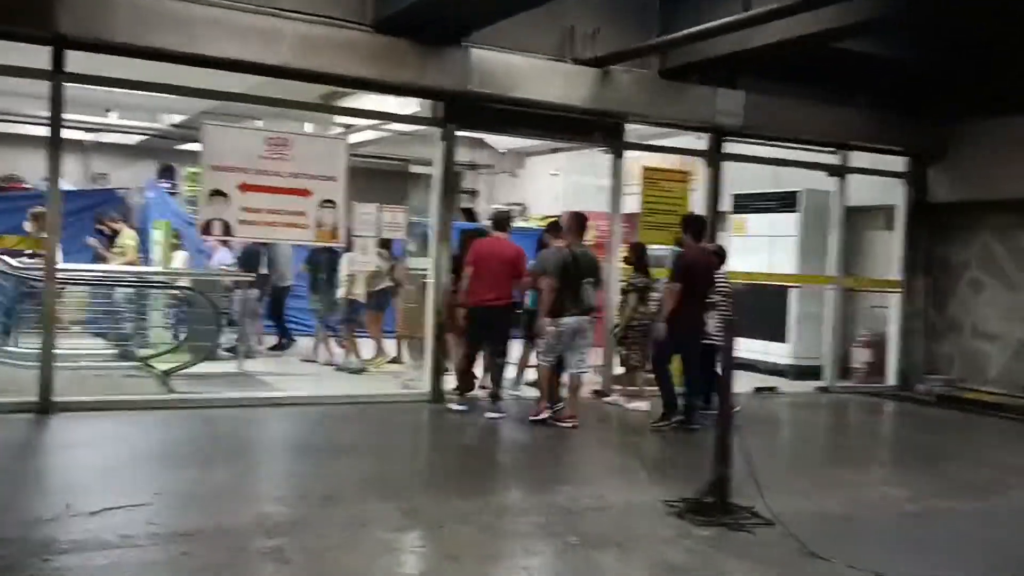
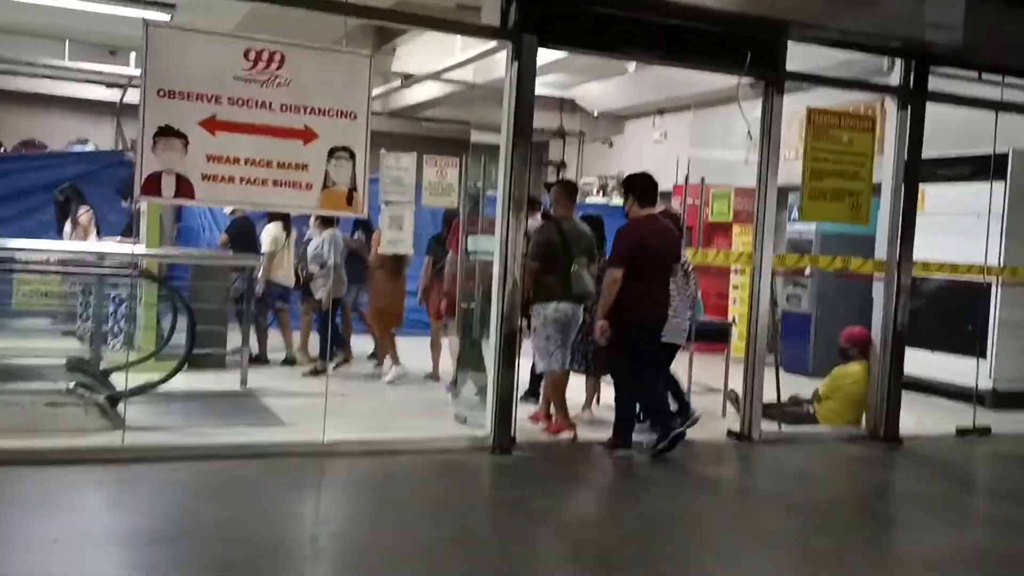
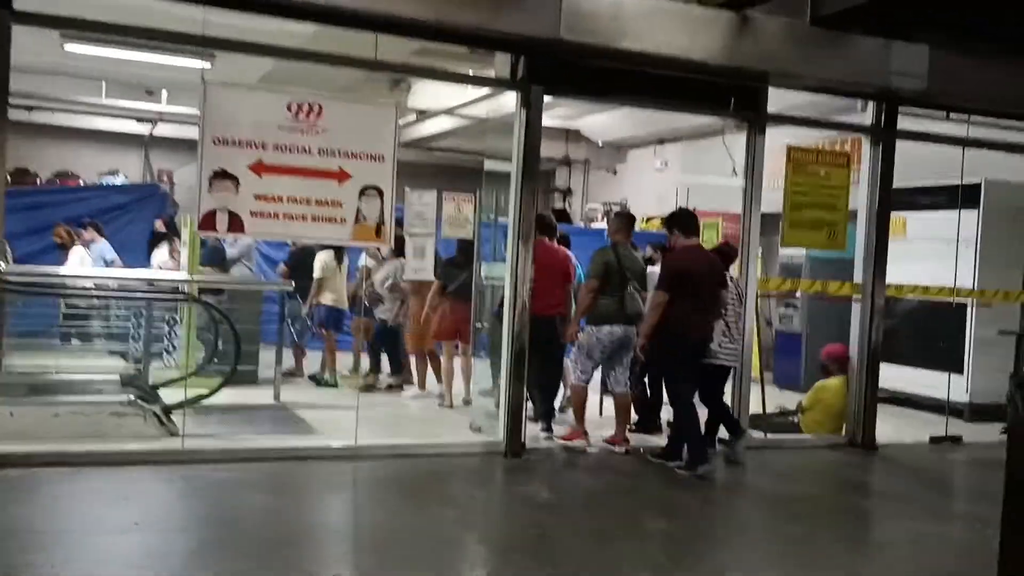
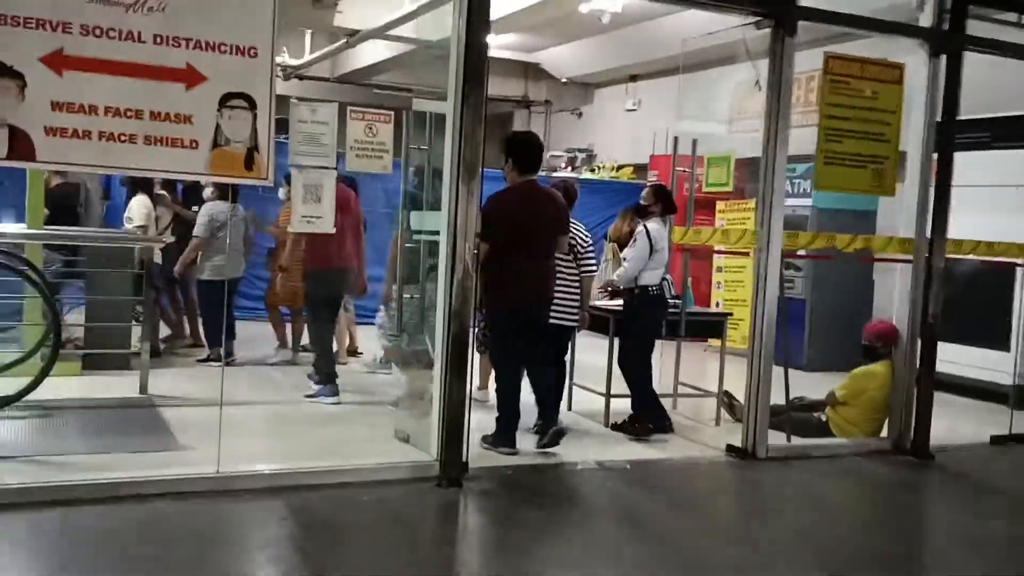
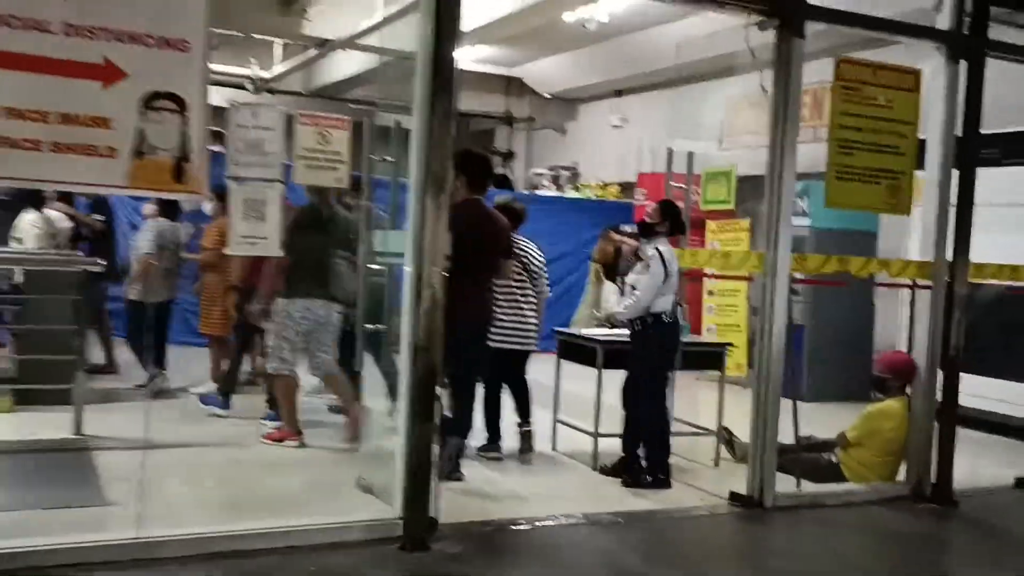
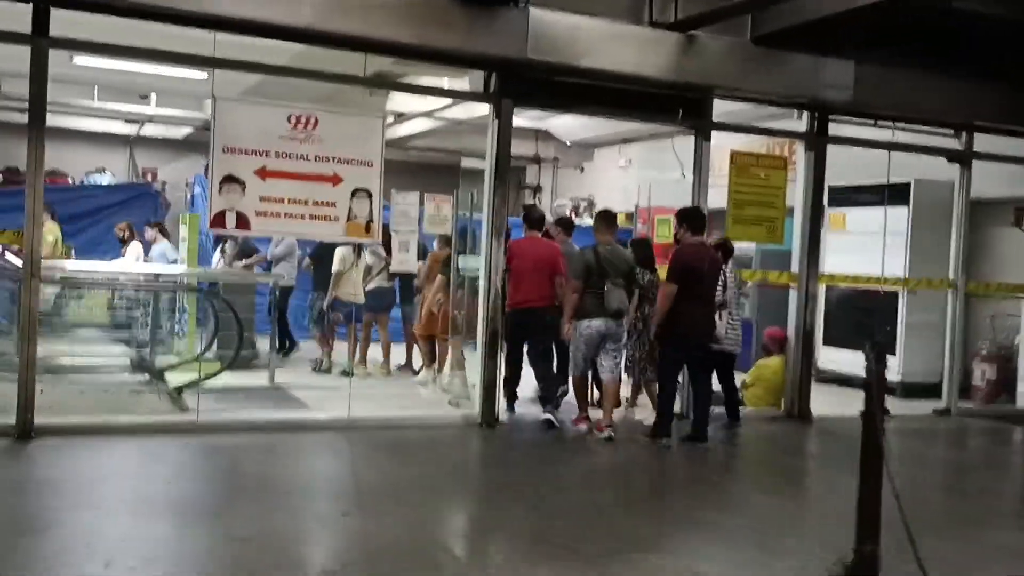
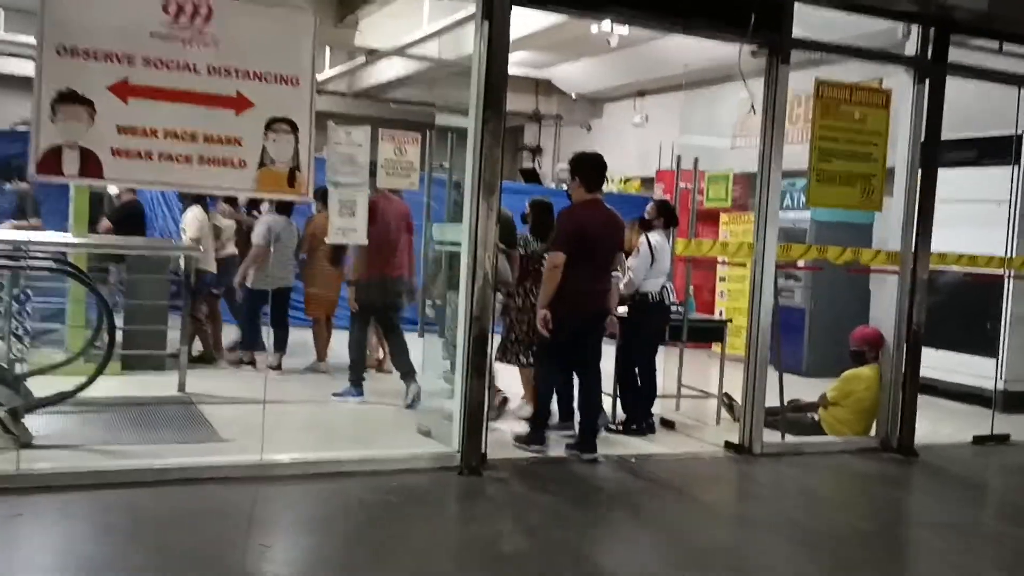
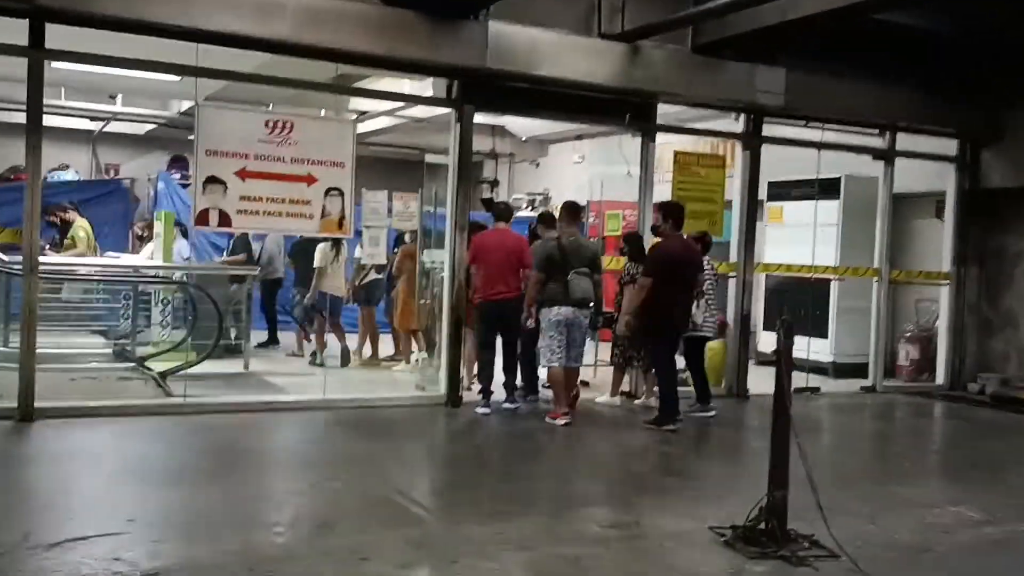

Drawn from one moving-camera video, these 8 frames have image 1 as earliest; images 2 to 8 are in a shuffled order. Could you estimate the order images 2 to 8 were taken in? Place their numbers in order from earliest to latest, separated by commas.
8, 6, 3, 2, 7, 4, 5
